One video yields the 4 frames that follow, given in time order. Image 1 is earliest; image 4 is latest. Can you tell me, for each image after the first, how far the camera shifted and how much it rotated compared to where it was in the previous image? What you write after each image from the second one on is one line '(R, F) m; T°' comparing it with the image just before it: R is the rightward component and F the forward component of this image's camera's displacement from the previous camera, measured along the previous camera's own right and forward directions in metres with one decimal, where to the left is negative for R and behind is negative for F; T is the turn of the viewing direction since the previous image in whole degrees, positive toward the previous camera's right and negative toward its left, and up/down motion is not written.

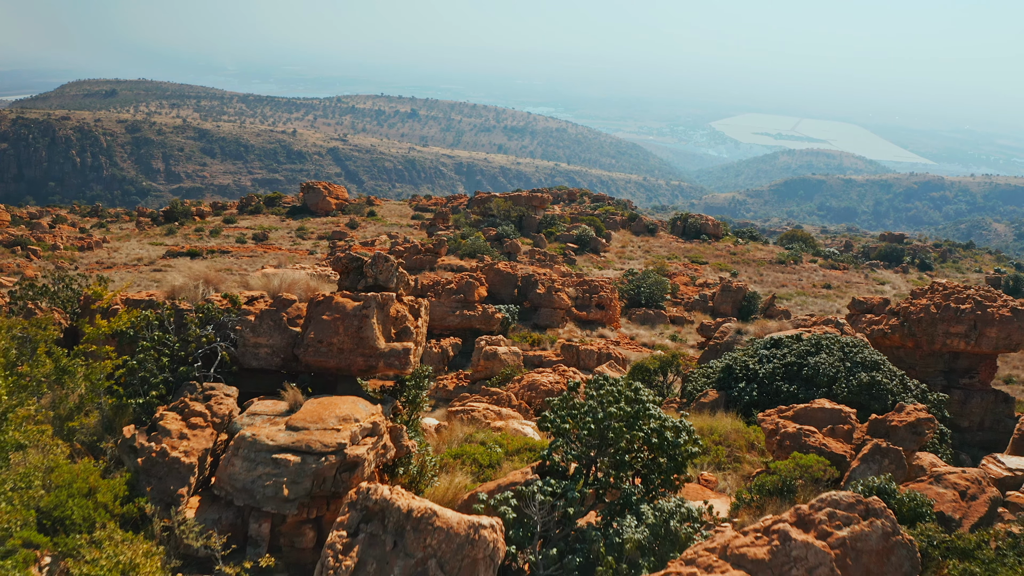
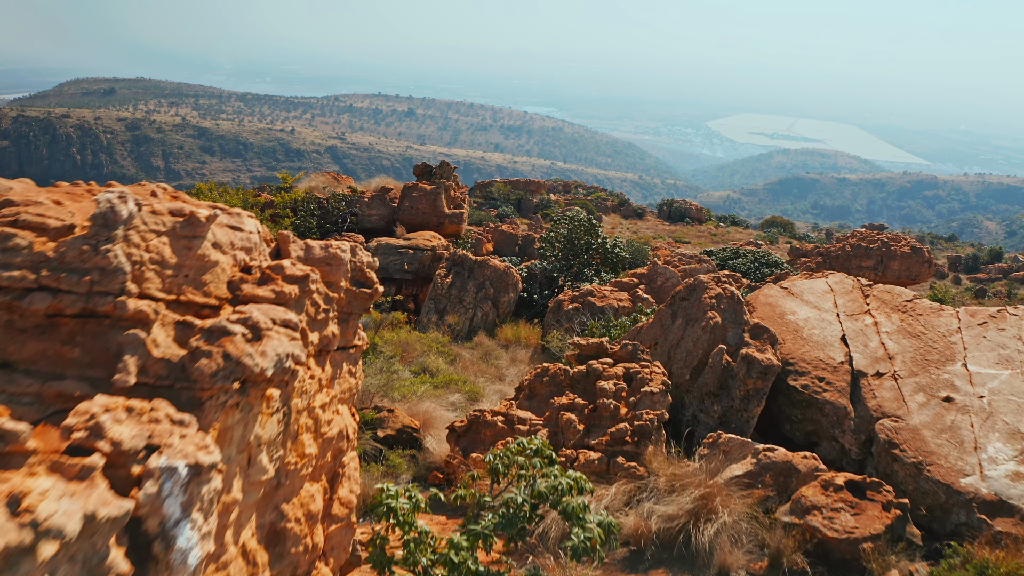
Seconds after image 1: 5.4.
(-0.2, -4.7) m; 0°
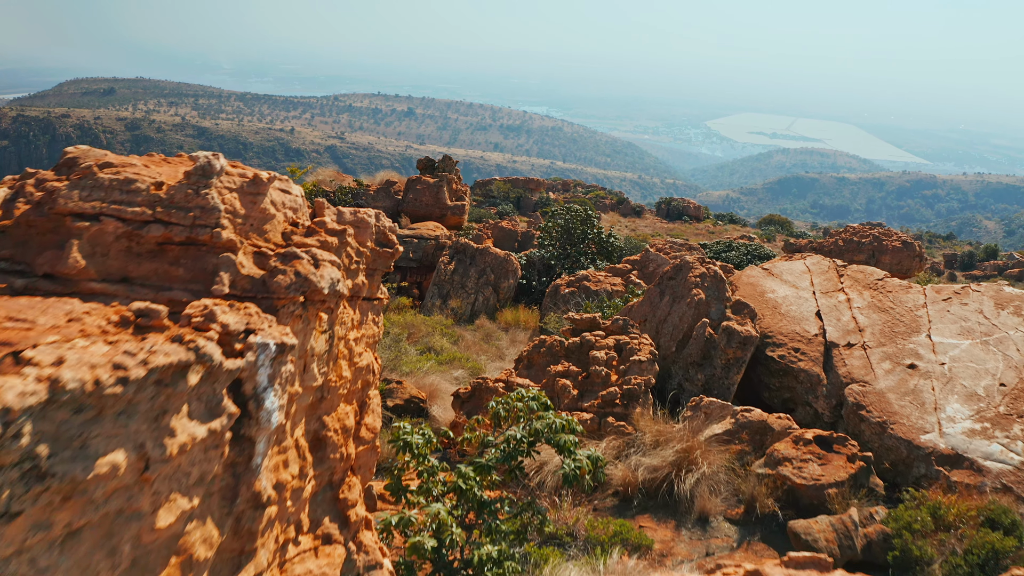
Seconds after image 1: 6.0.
(0.0, -0.5) m; 0°
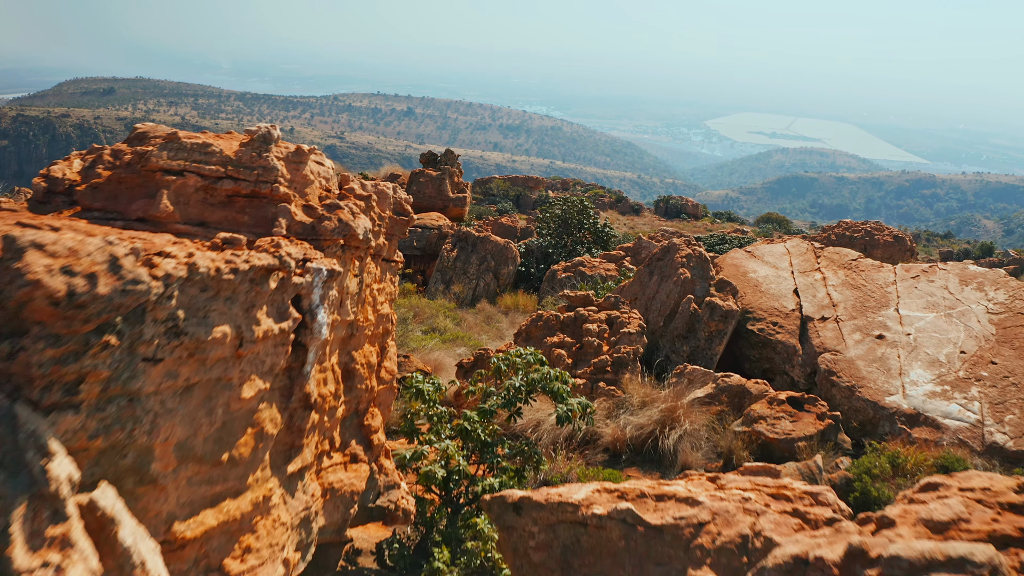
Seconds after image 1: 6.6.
(0.0, -0.5) m; 0°
